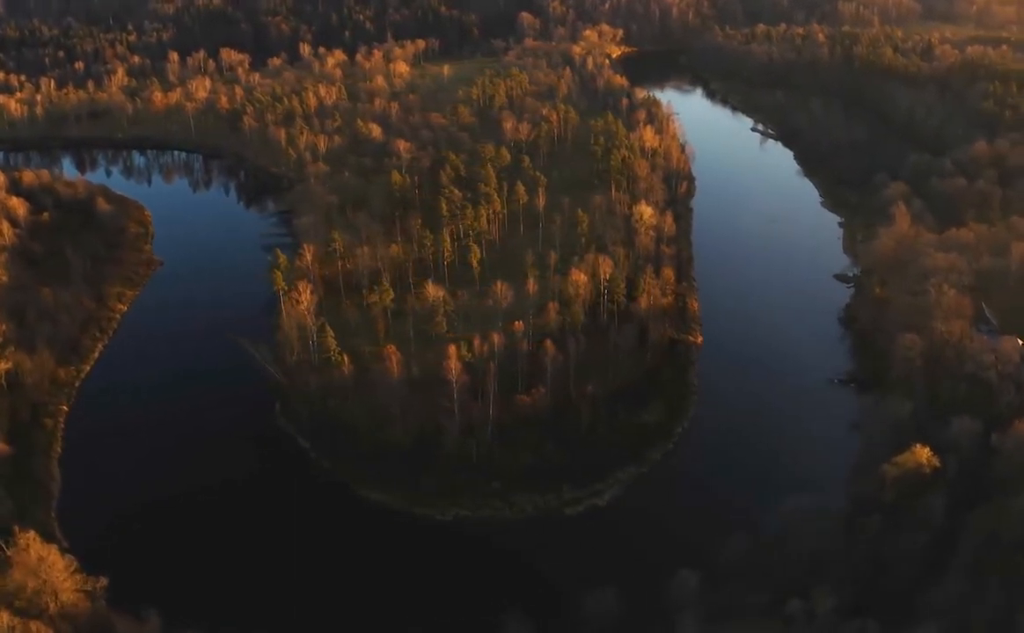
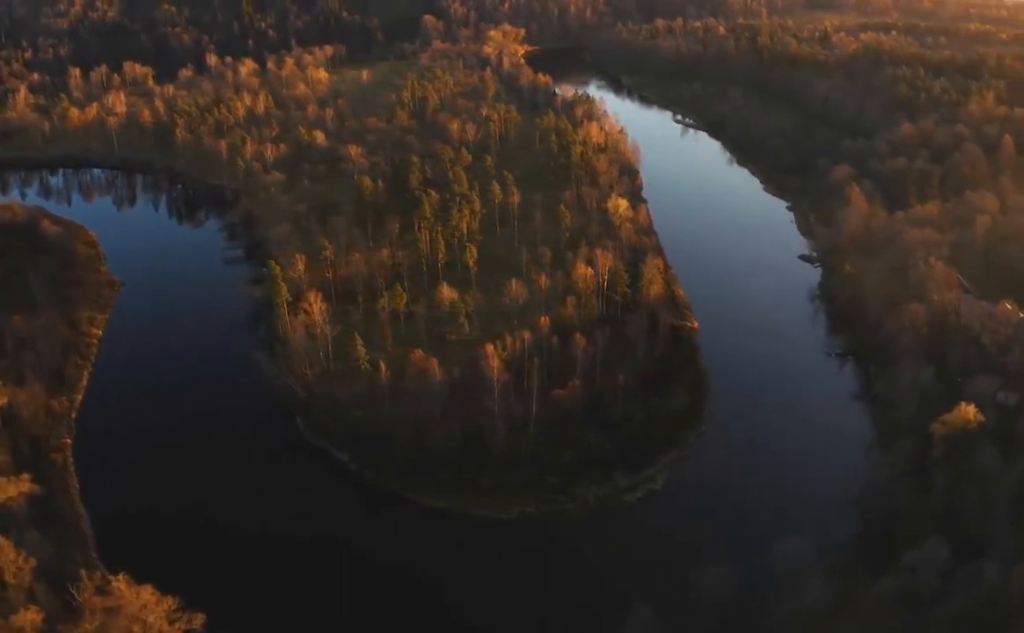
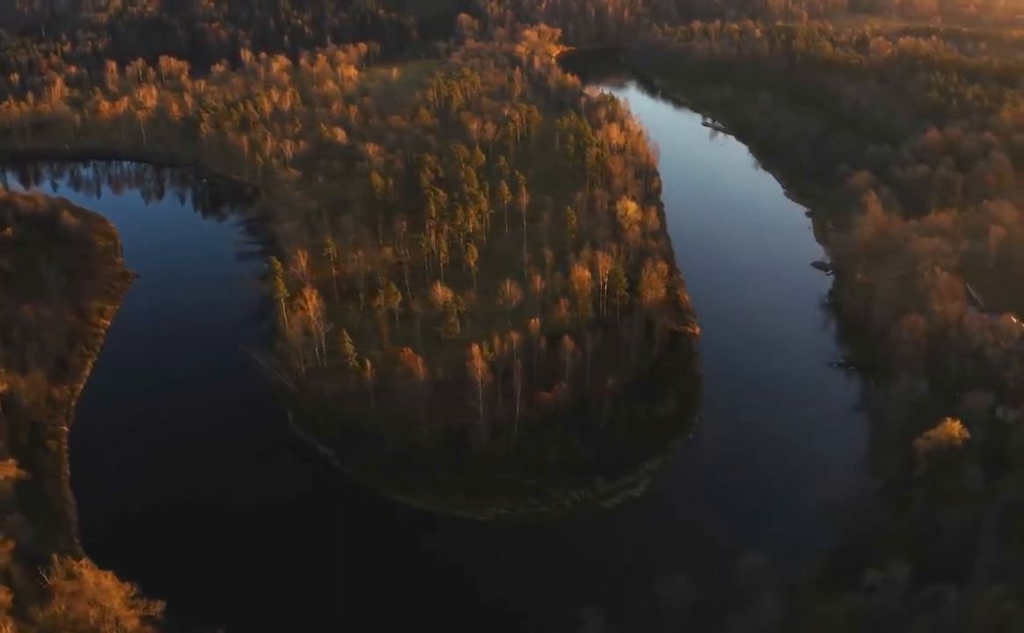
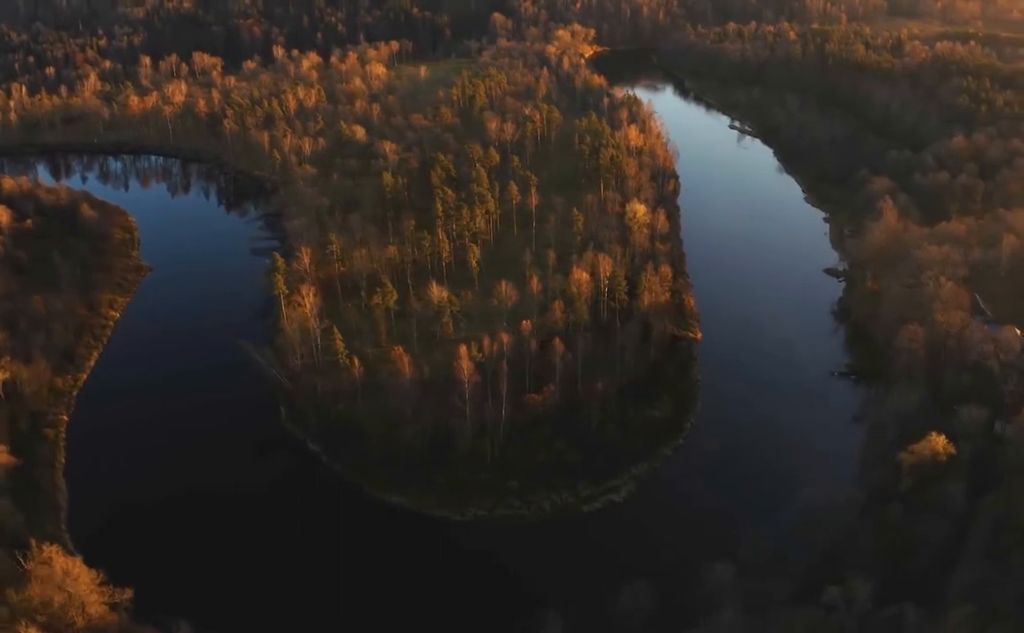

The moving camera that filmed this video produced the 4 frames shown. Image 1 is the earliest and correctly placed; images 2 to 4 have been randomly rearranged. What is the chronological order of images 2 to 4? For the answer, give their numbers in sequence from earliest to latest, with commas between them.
4, 3, 2
